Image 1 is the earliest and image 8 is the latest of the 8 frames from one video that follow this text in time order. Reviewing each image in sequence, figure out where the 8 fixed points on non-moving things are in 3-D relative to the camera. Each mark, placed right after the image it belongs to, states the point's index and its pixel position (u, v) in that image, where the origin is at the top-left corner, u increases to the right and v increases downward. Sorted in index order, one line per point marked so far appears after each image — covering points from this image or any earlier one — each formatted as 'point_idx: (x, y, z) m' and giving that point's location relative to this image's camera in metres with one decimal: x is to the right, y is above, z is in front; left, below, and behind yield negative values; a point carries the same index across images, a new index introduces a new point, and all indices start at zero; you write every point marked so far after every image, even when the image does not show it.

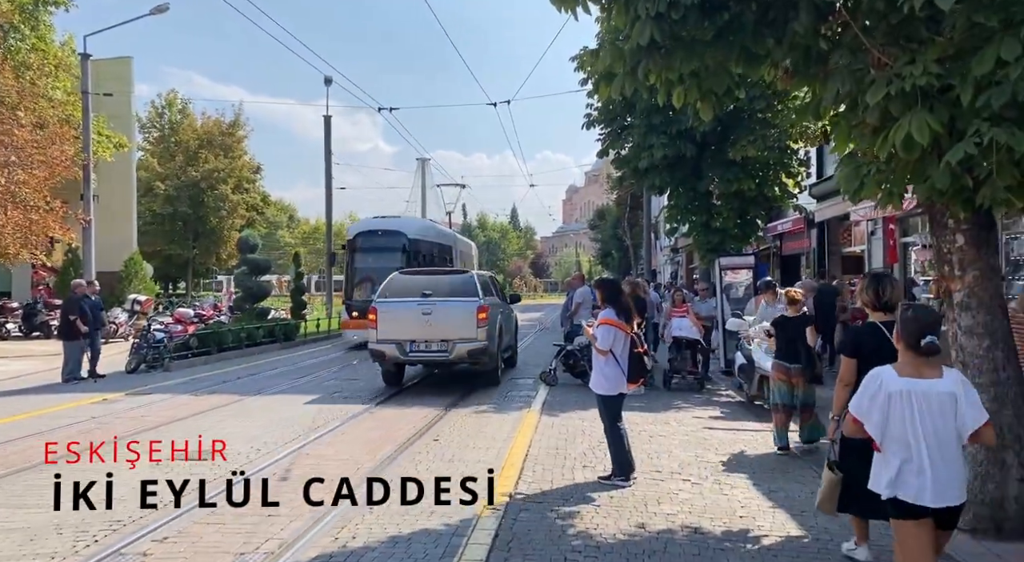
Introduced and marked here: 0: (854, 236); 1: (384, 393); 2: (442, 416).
0: (+7.7, +1.0, +17.3) m
1: (-2.1, -1.8, +12.4) m
2: (-0.9, -1.8, +10.3) m
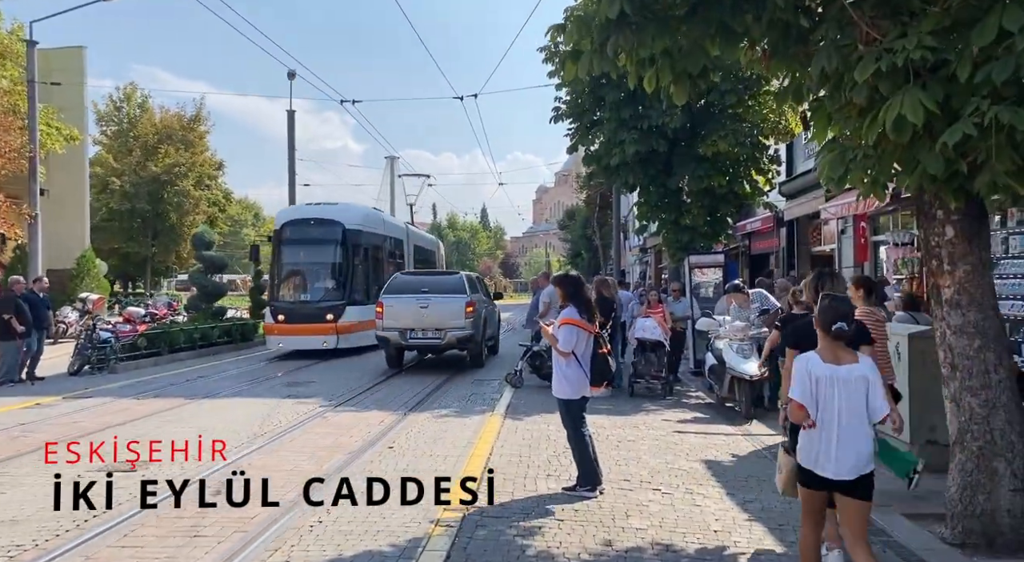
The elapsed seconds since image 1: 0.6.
0: (+6.9, +1.0, +17.1) m
1: (-2.6, -1.7, +11.8) m
2: (-1.4, -1.7, +9.8) m
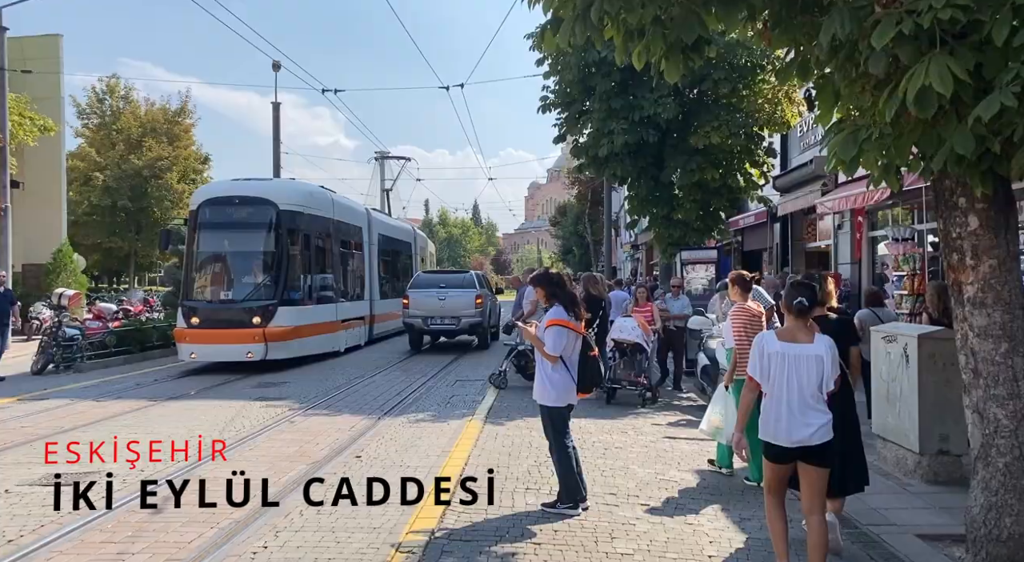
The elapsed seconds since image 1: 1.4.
0: (+6.6, +1.1, +16.5) m
1: (-2.9, -1.7, +11.1) m
2: (-1.6, -1.7, +9.2) m
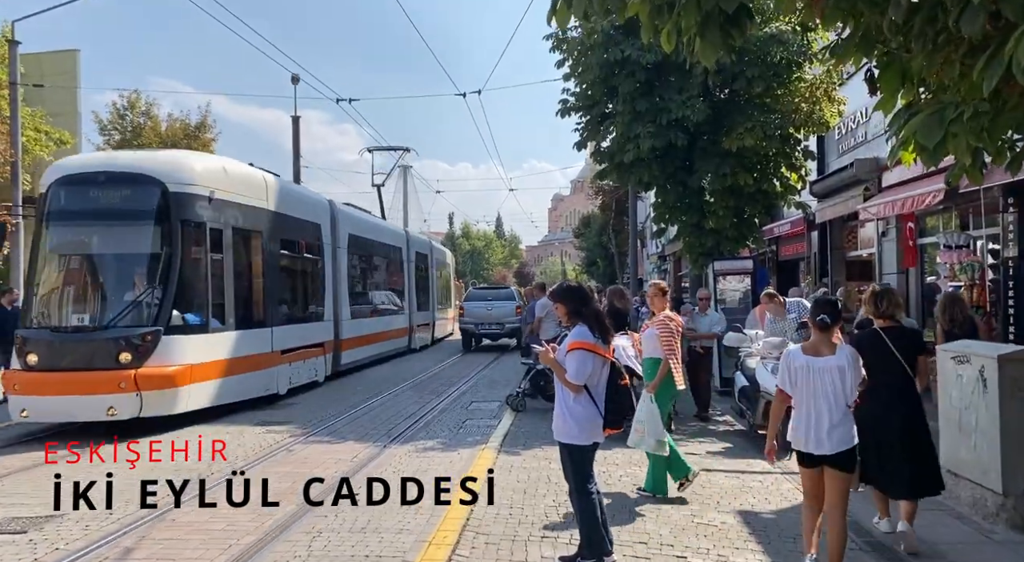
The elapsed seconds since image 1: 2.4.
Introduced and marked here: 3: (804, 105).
0: (+7.0, +0.8, +15.5) m
1: (-2.6, -1.9, +10.4) m
2: (-1.4, -1.9, +8.4) m
3: (+4.9, +2.9, +12.9) m
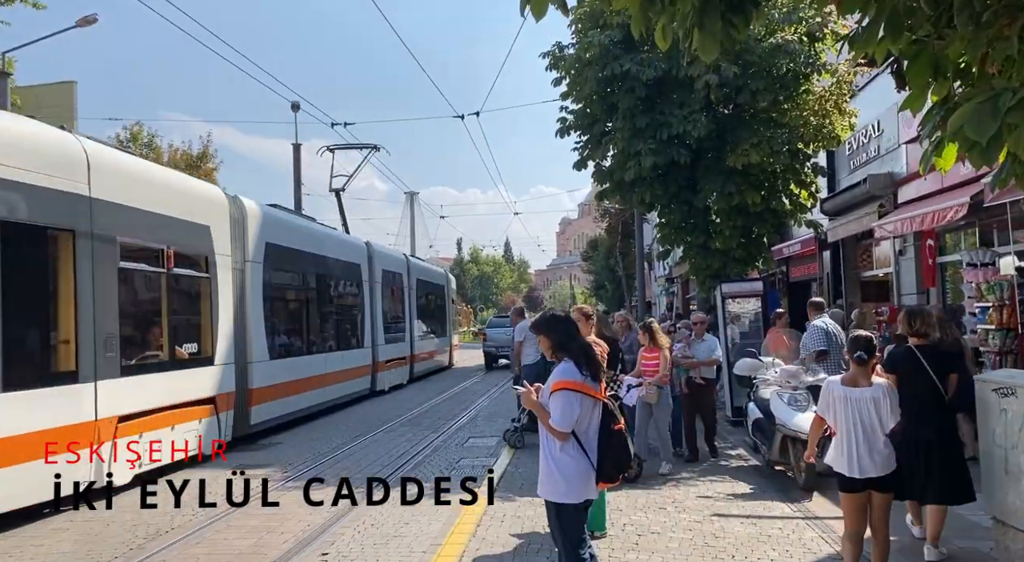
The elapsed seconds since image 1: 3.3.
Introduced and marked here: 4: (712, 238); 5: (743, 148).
0: (+7.0, +0.4, +14.8) m
1: (-2.7, -2.3, +9.7) m
2: (-1.5, -2.2, +7.7) m
3: (+4.8, +2.6, +12.3) m
4: (+3.4, +0.7, +13.2) m
5: (+3.6, +2.1, +12.1) m
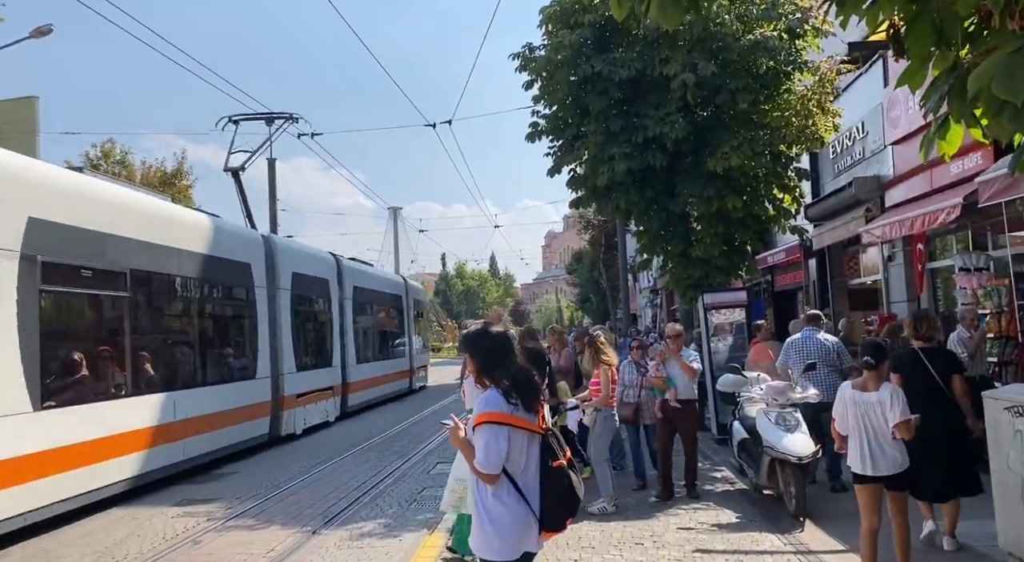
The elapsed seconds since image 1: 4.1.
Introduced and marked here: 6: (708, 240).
0: (+6.5, +0.3, +14.2) m
1: (-3.0, -2.5, +8.9) m
2: (-1.9, -2.3, +6.9) m
3: (+4.3, +2.5, +11.7) m
4: (+3.0, +0.6, +12.6) m
5: (+3.1, +1.9, +11.5) m
6: (+3.2, +0.7, +12.4) m
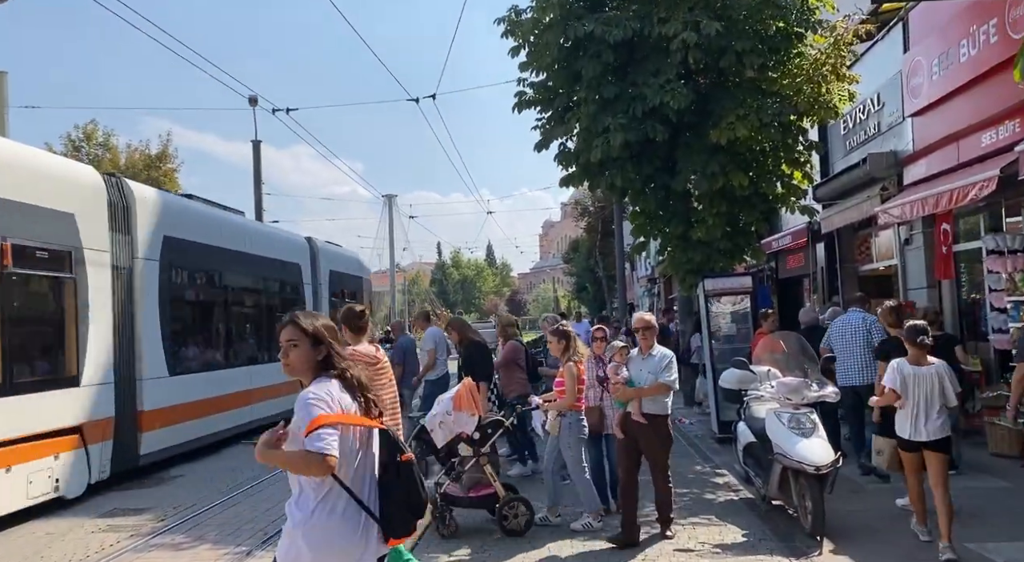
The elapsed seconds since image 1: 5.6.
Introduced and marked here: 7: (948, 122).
0: (+6.3, +0.5, +13.2) m
1: (-3.3, -2.3, +7.9) m
2: (-2.1, -2.1, +5.9) m
3: (+4.1, +2.7, +10.6) m
4: (+2.7, +0.8, +11.5) m
5: (+2.9, +2.2, +10.4) m
6: (+2.9, +0.9, +11.3) m
7: (+5.8, +2.1, +10.3) m
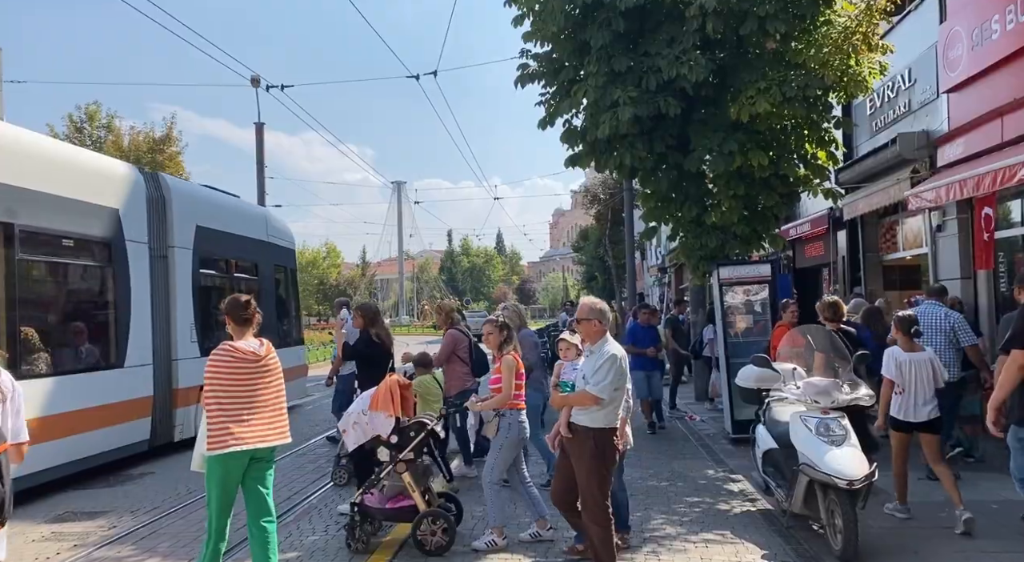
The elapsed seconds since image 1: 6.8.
0: (+6.3, +0.7, +12.3) m
1: (-3.3, -2.1, +7.2) m
2: (-2.2, -2.0, +5.1) m
3: (+4.1, +2.8, +9.7) m
4: (+2.7, +1.0, +10.7) m
5: (+2.9, +2.3, +9.5) m
6: (+2.9, +1.0, +10.5) m
7: (+5.8, +2.2, +9.4) m
